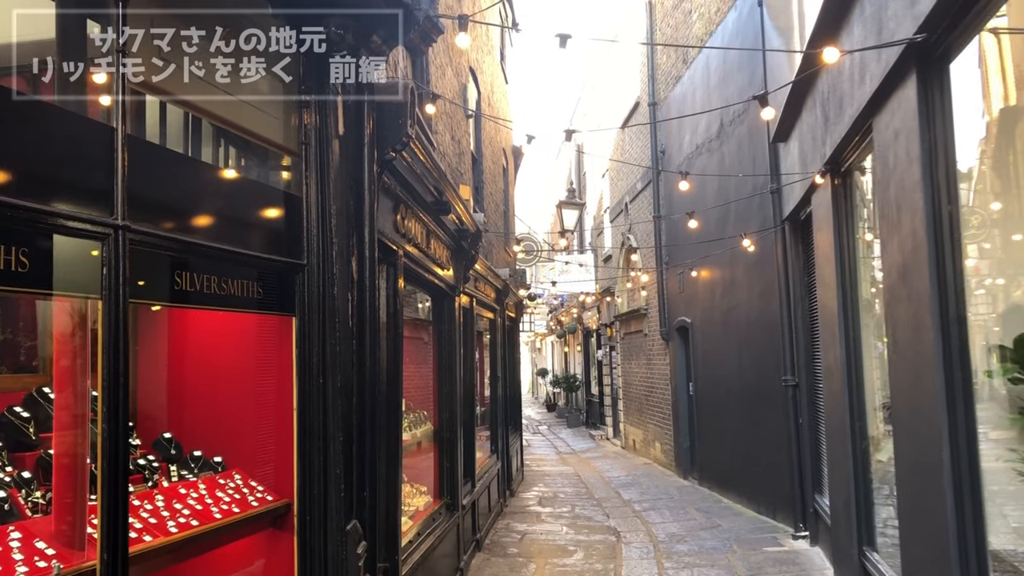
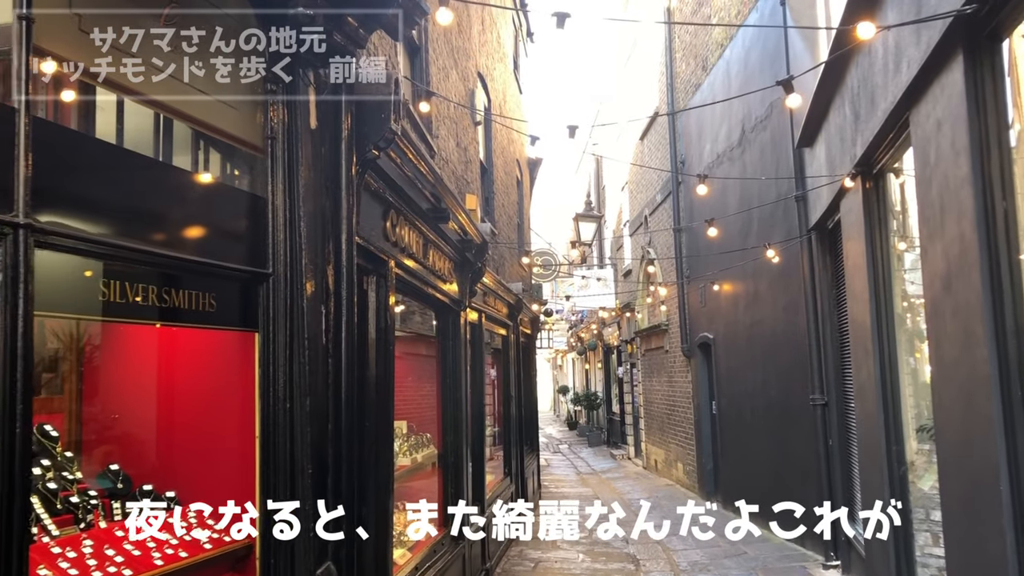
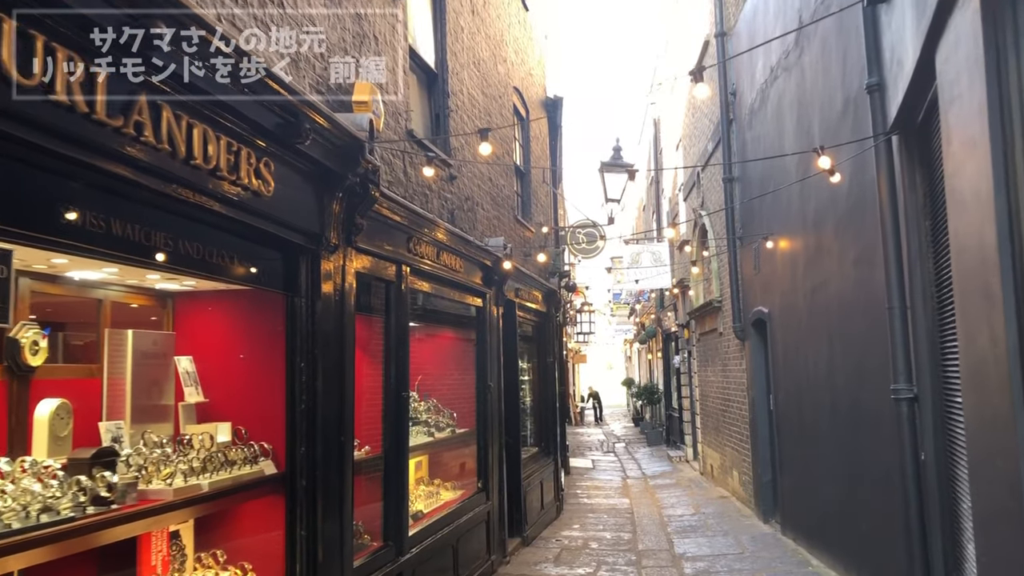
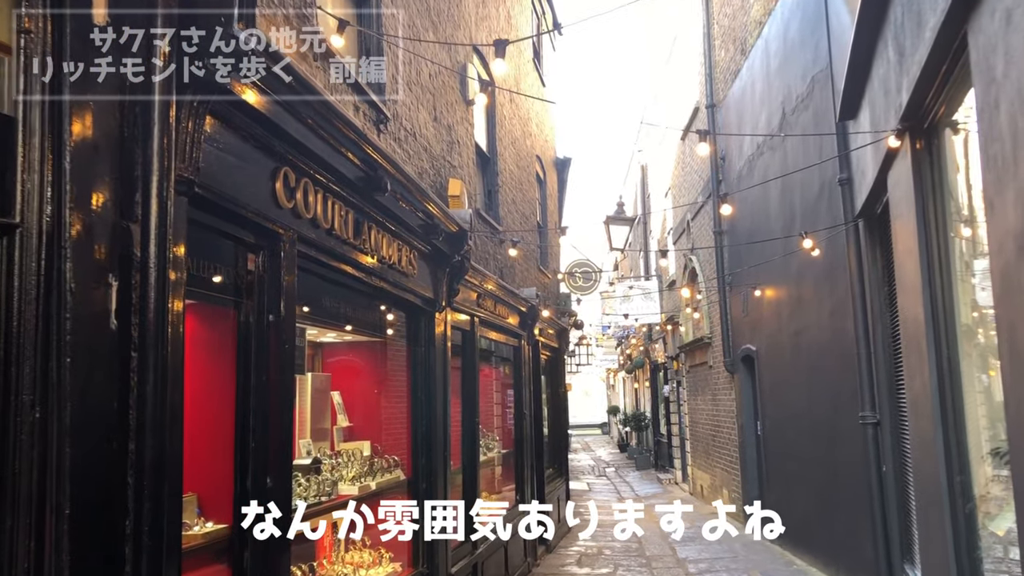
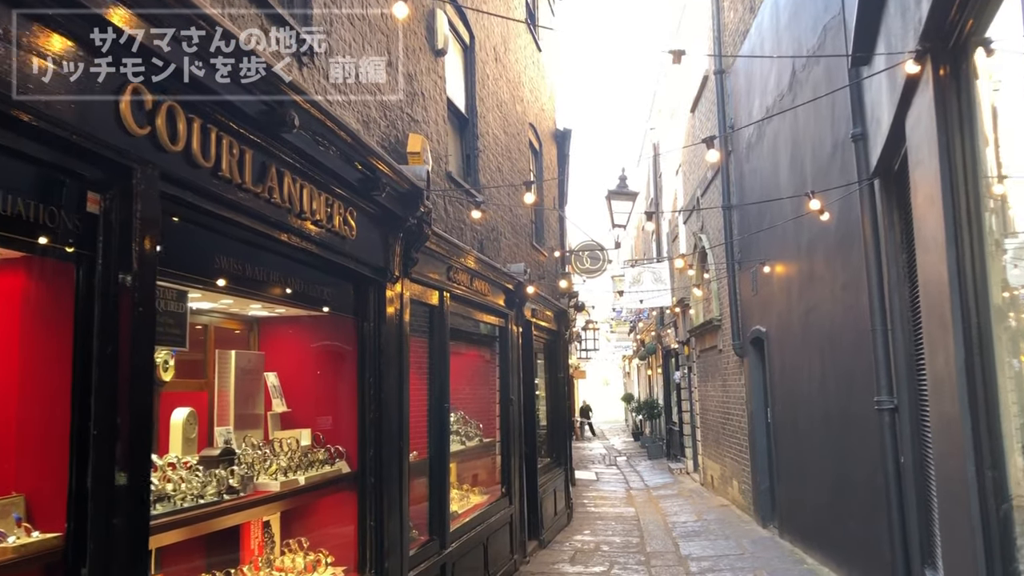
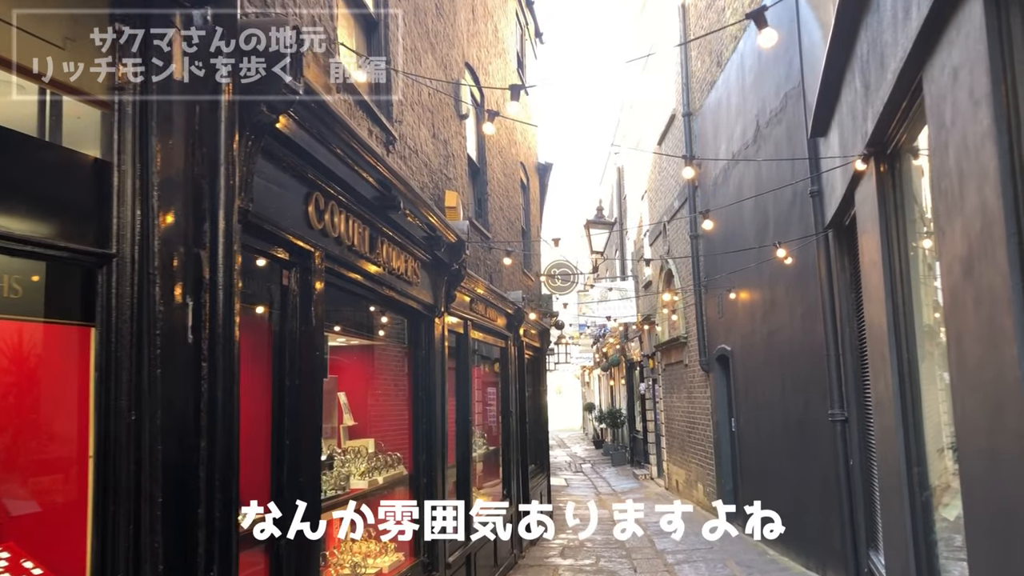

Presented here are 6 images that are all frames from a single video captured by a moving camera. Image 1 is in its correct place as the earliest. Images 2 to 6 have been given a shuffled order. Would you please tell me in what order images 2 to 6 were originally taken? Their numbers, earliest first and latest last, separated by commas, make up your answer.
2, 6, 4, 5, 3
